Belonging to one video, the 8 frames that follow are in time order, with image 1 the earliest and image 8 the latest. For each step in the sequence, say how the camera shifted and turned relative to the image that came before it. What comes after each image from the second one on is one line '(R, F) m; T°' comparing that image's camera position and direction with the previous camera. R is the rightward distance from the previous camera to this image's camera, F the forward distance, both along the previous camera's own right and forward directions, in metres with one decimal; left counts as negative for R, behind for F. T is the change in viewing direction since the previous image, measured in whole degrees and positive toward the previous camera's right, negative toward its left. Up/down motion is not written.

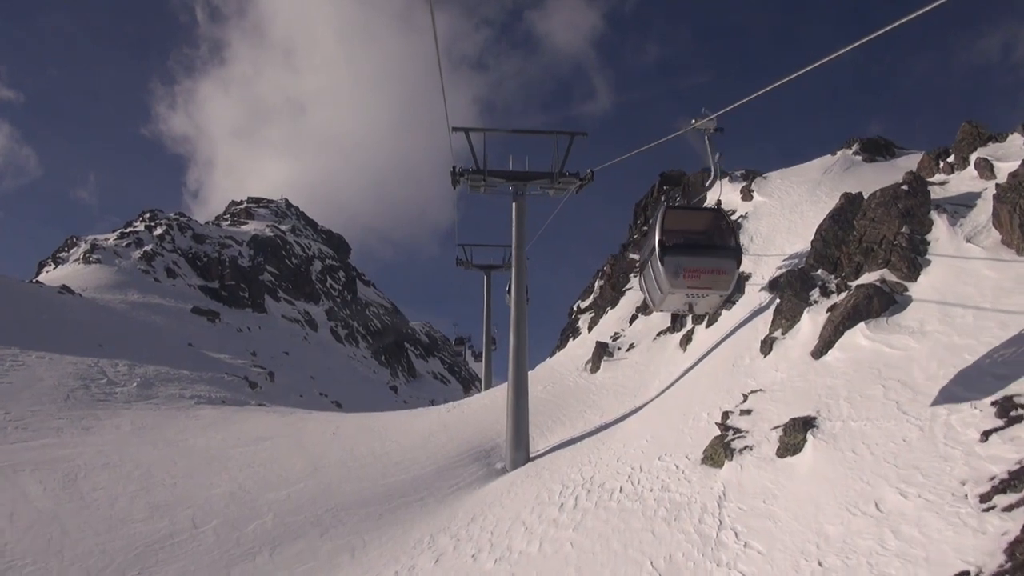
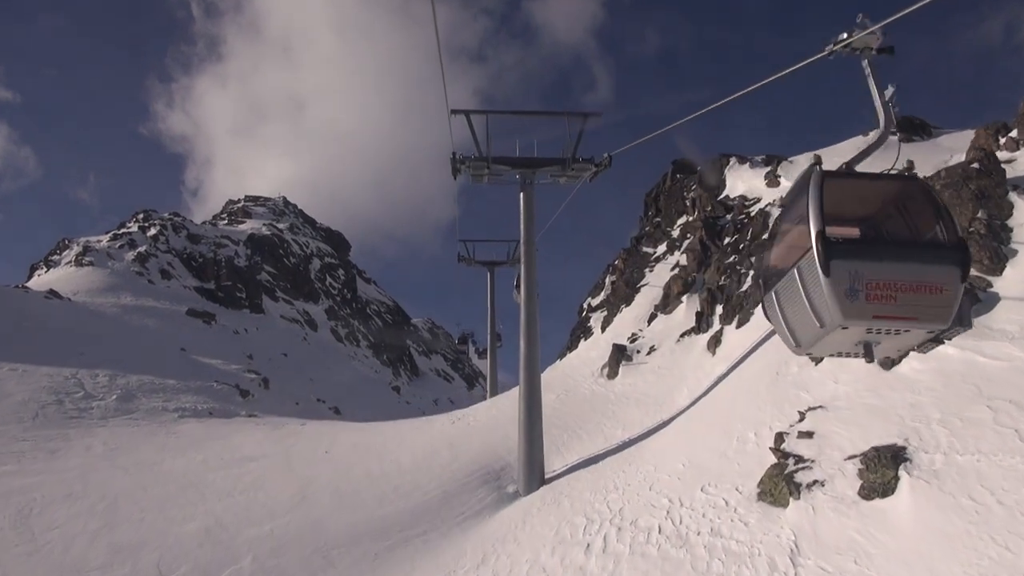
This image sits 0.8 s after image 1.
(-0.2, +2.6) m; 0°
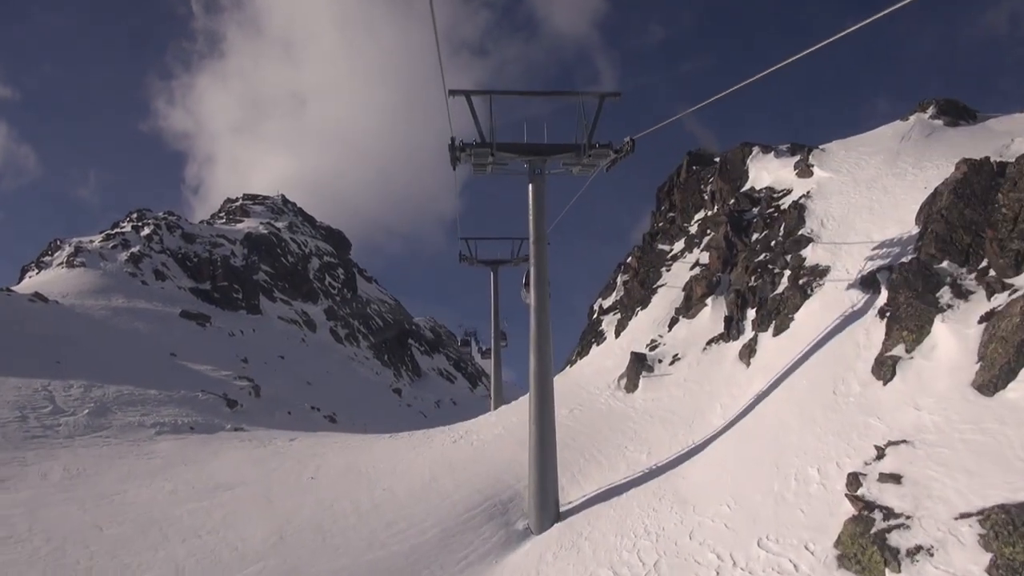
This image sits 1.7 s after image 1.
(-0.1, +2.7) m; 0°
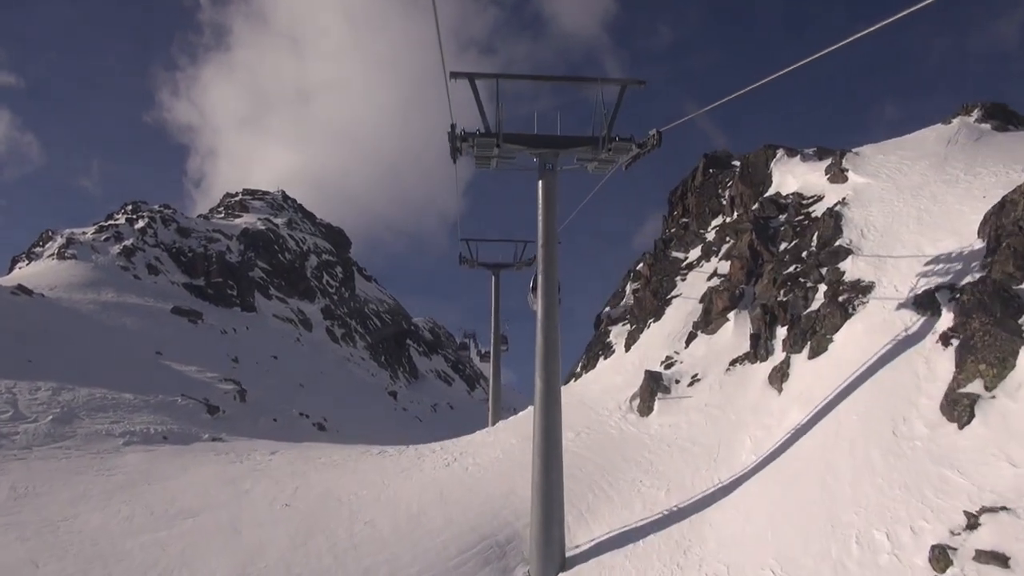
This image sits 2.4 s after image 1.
(-0.1, +2.3) m; 0°
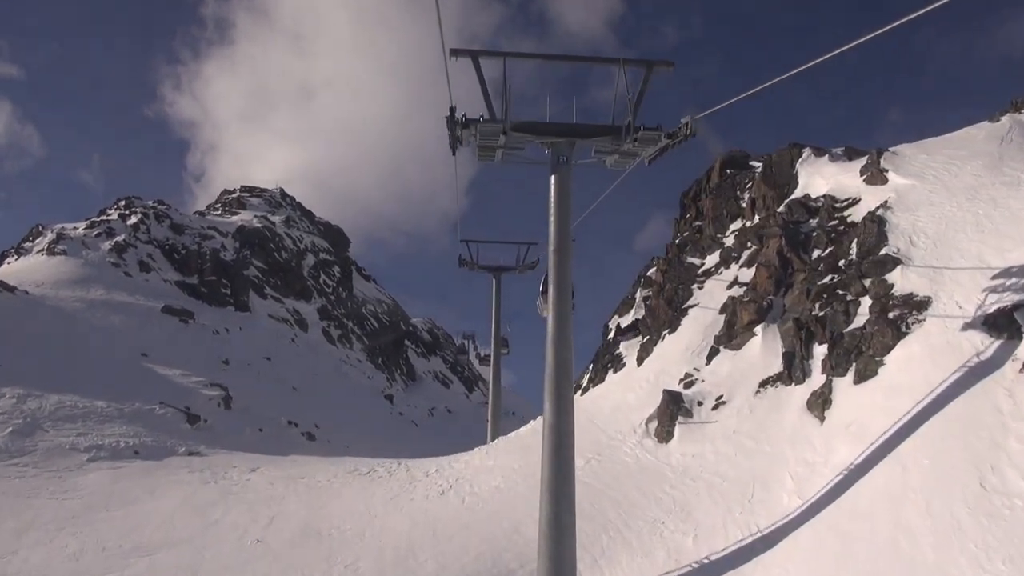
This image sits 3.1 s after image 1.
(-0.1, +2.3) m; 0°
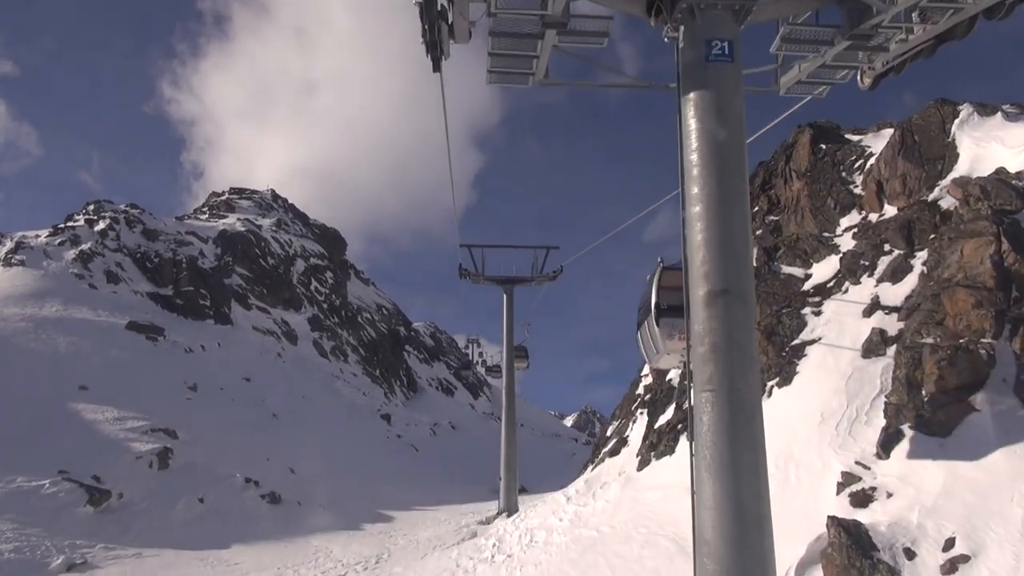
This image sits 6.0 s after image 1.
(-0.5, +9.1) m; 0°
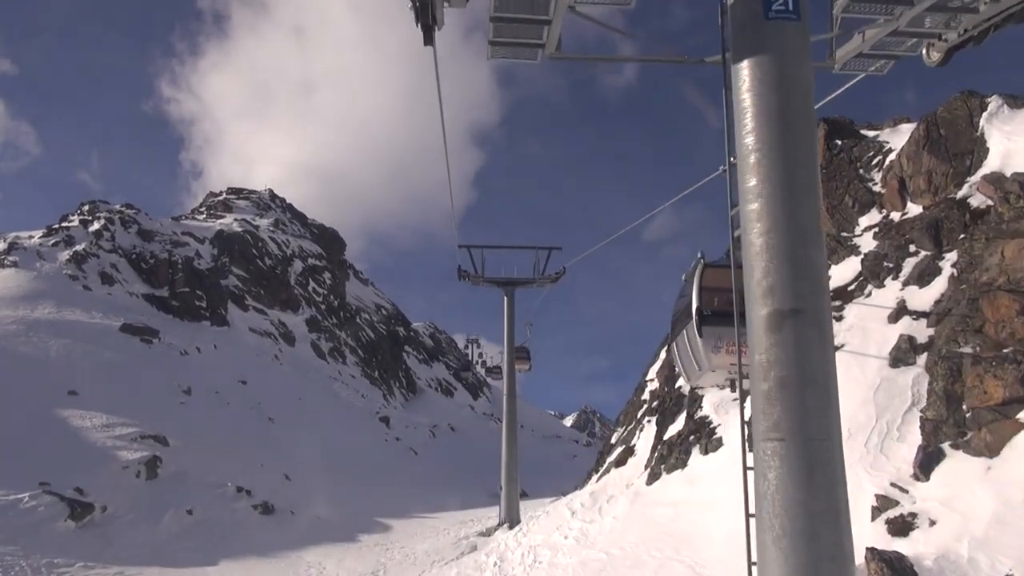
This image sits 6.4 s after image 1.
(-0.1, +1.1) m; 0°
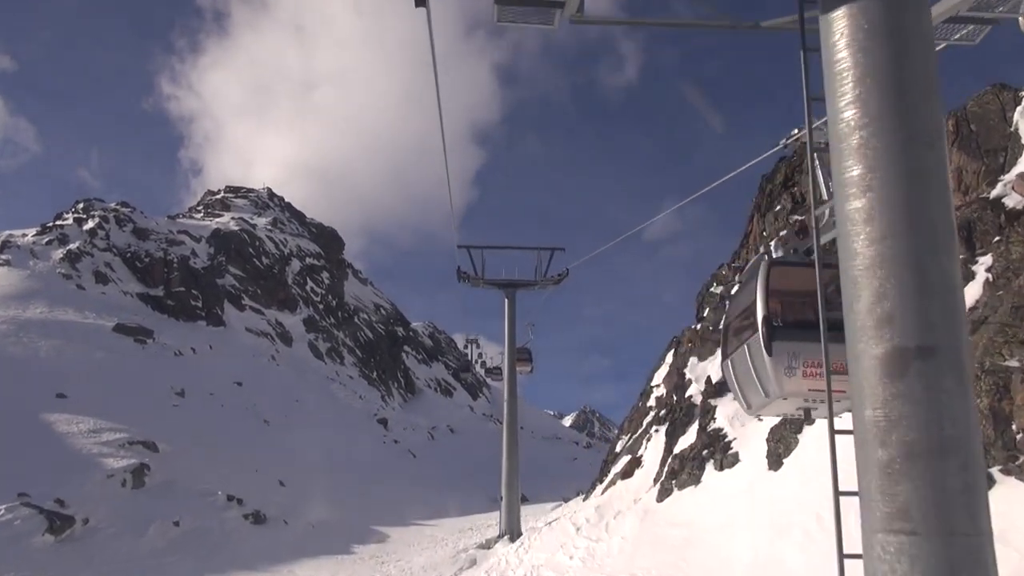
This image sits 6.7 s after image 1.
(-0.1, +1.1) m; 0°
